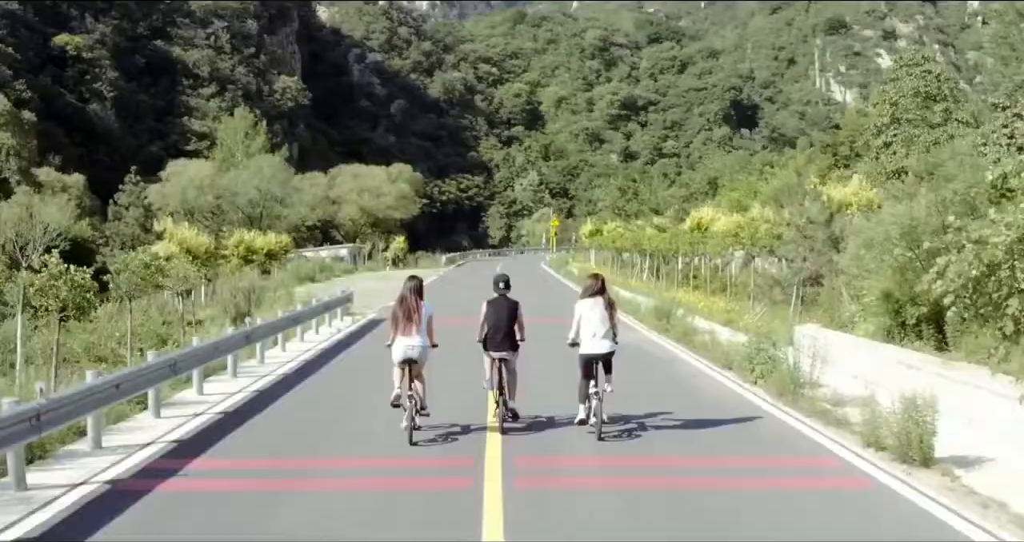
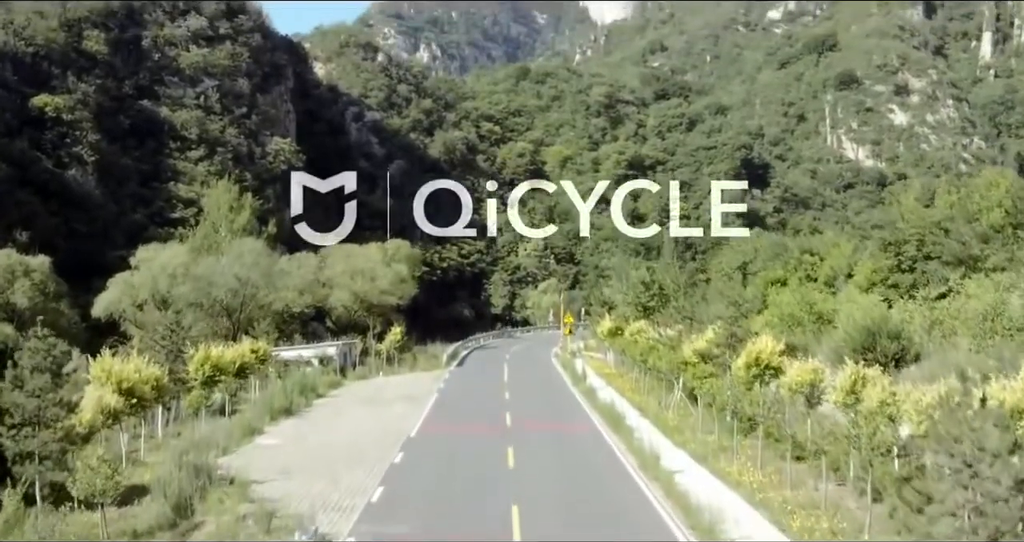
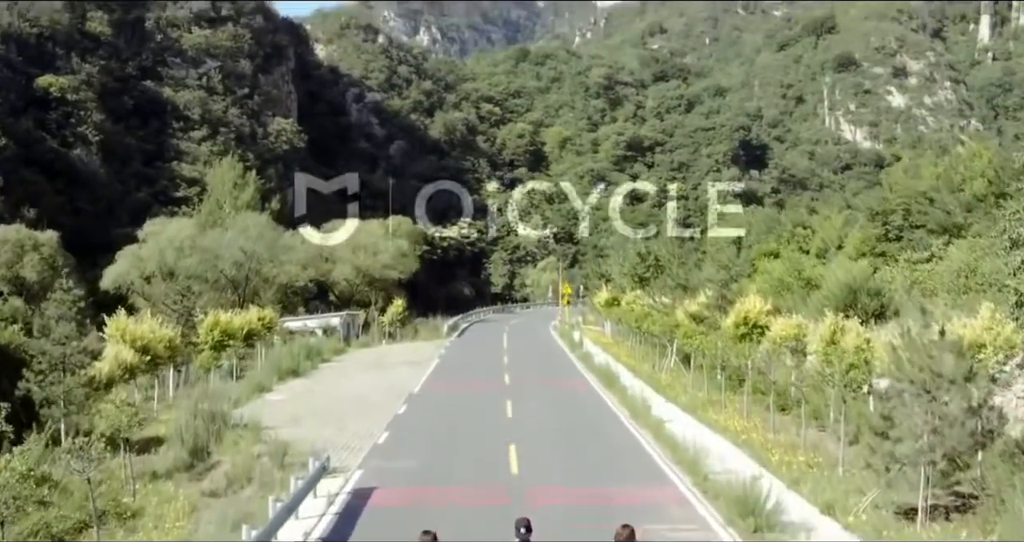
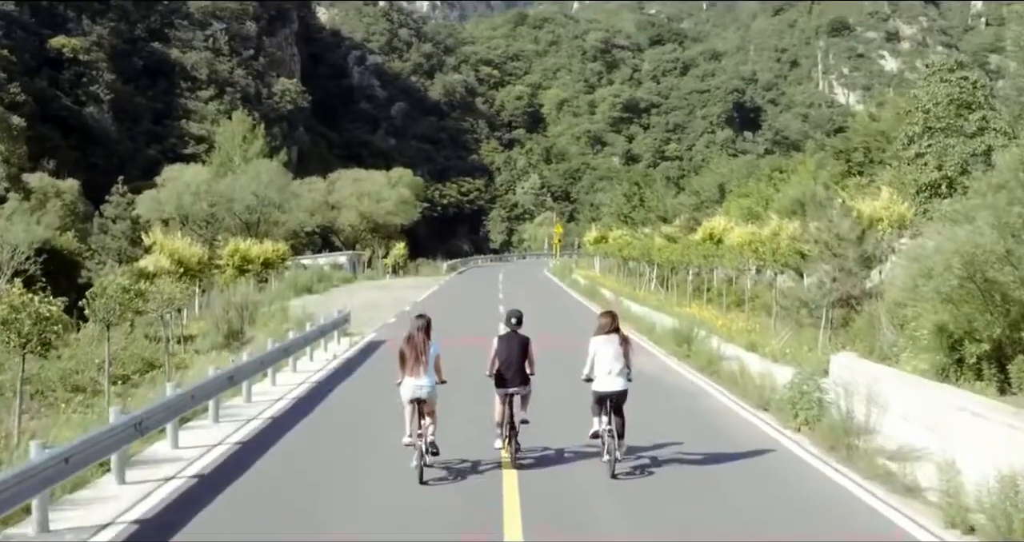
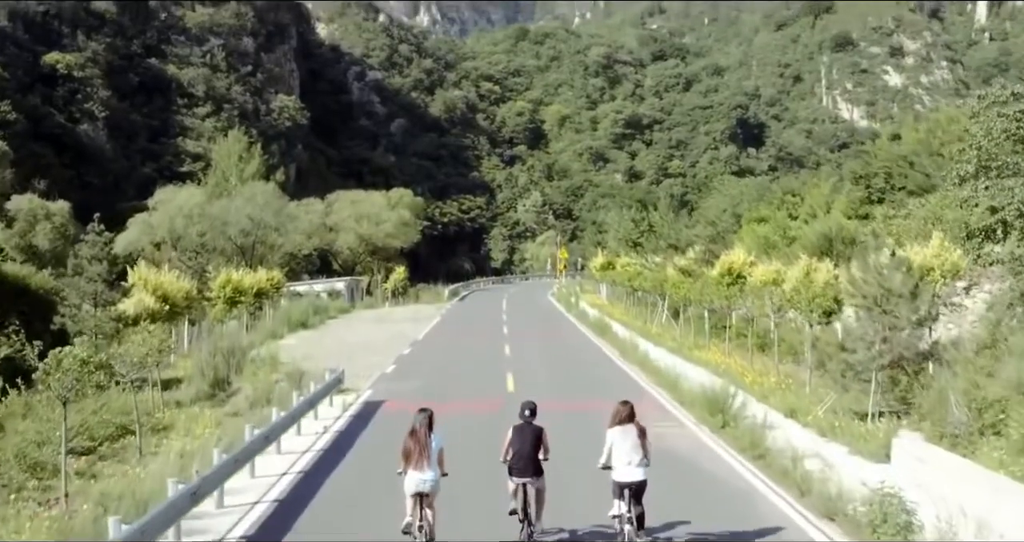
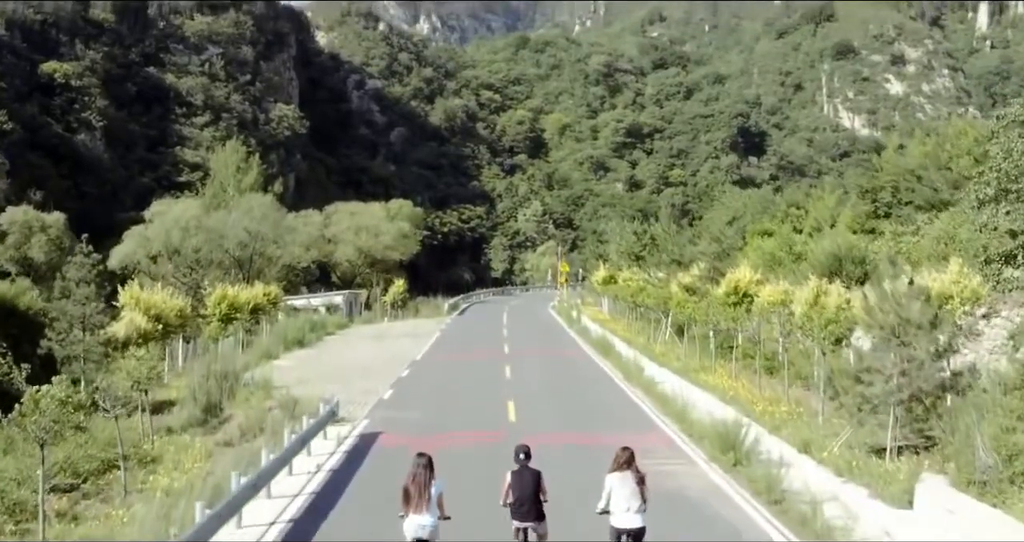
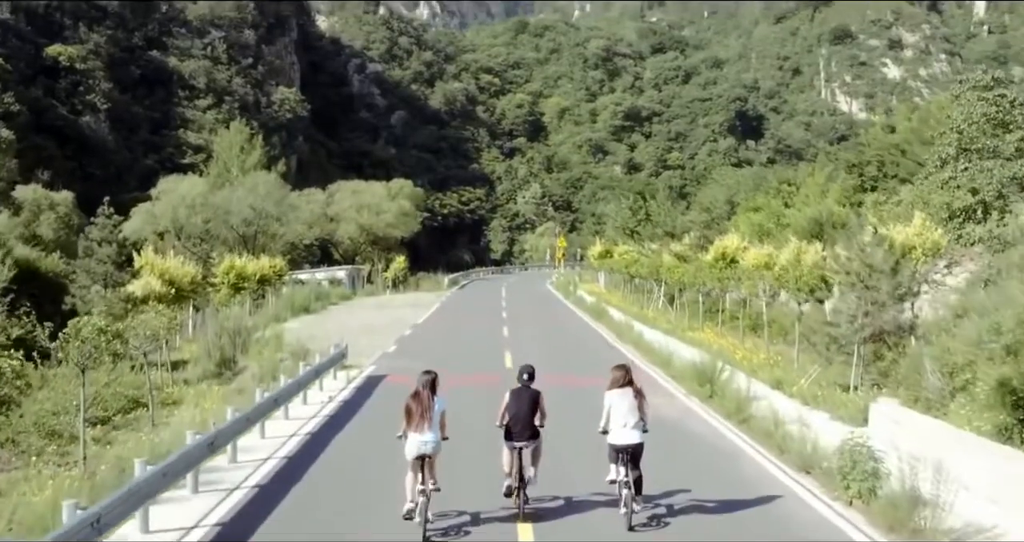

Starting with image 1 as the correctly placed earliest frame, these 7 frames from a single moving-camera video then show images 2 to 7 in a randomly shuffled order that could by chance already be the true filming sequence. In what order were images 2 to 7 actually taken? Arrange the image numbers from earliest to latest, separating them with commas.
4, 7, 5, 6, 3, 2
